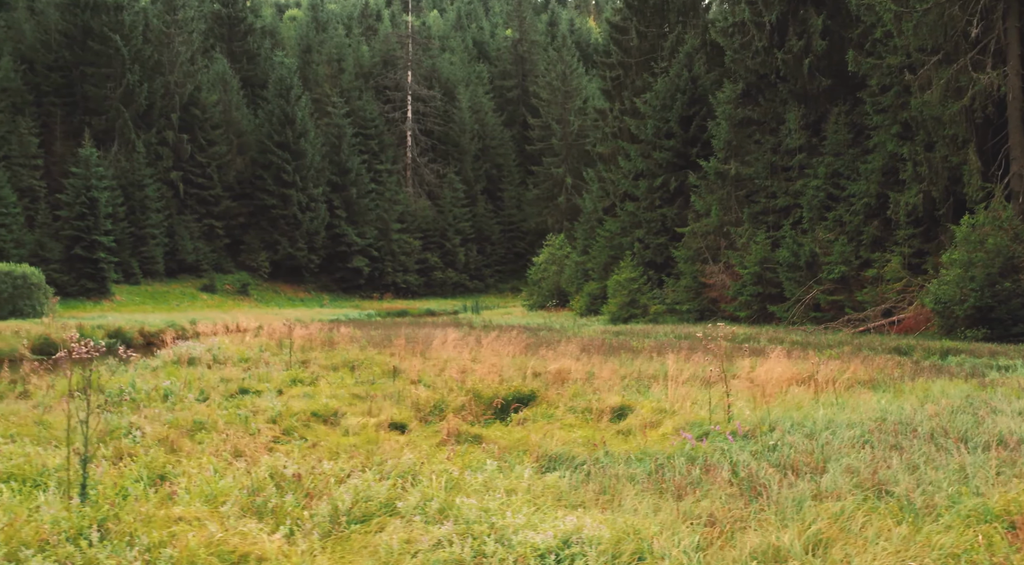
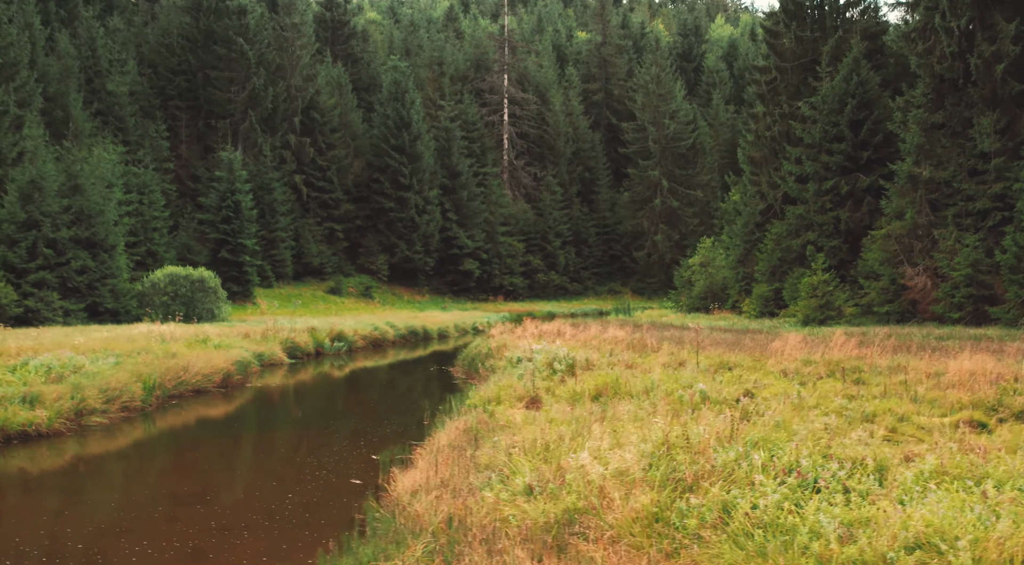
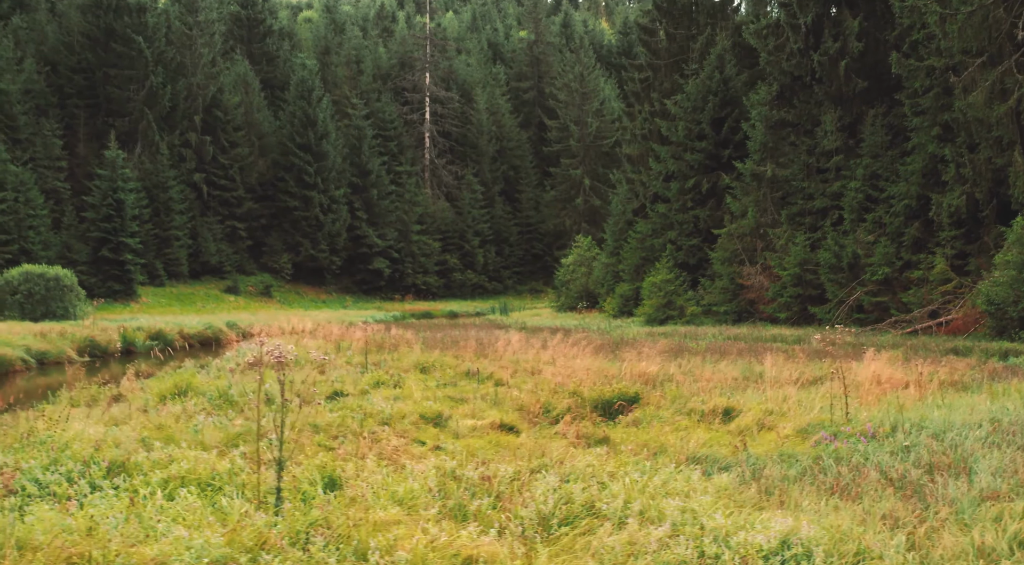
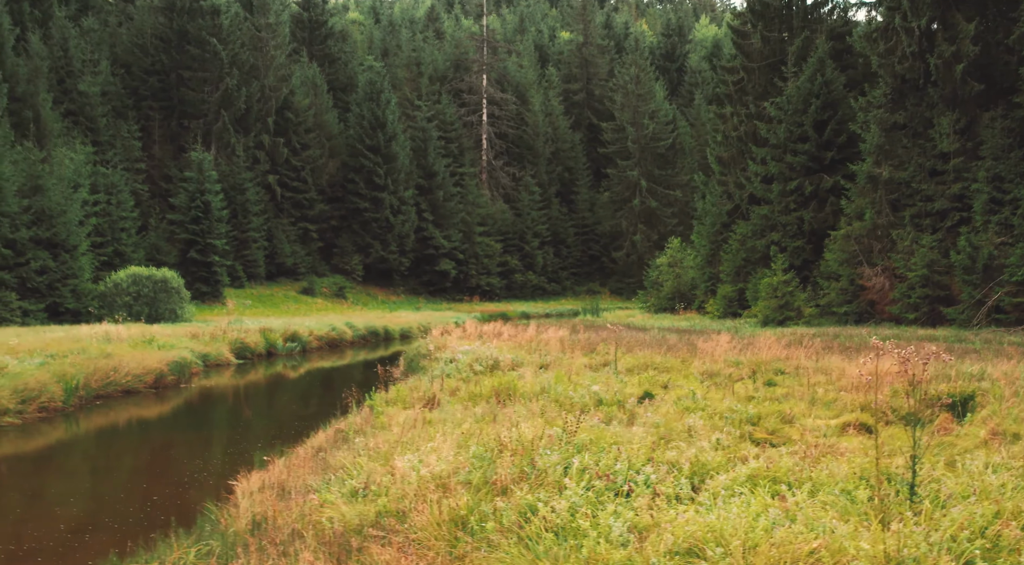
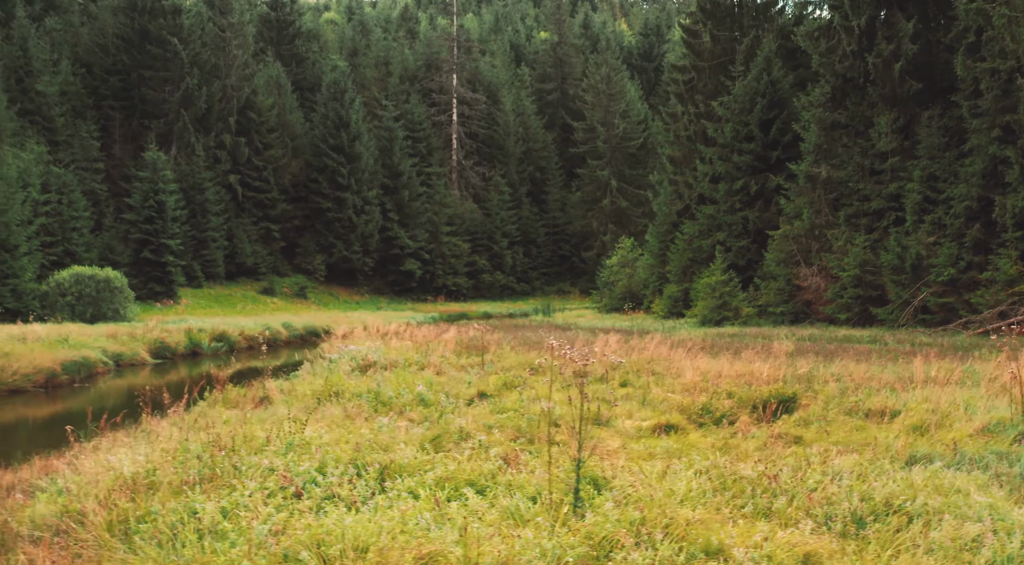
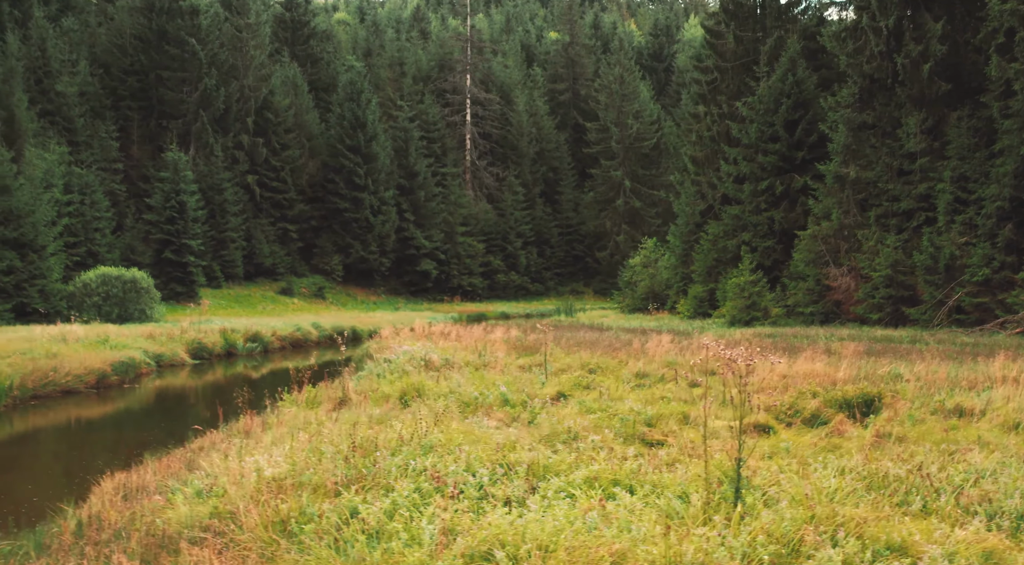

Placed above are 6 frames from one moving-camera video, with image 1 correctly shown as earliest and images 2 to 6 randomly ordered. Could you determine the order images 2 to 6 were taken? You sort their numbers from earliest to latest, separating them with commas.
3, 5, 6, 4, 2
